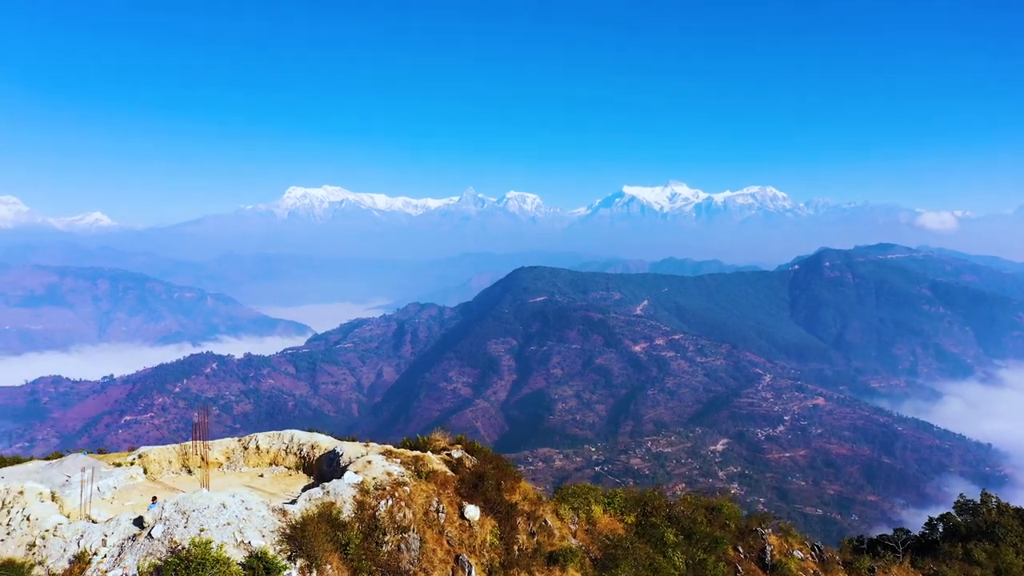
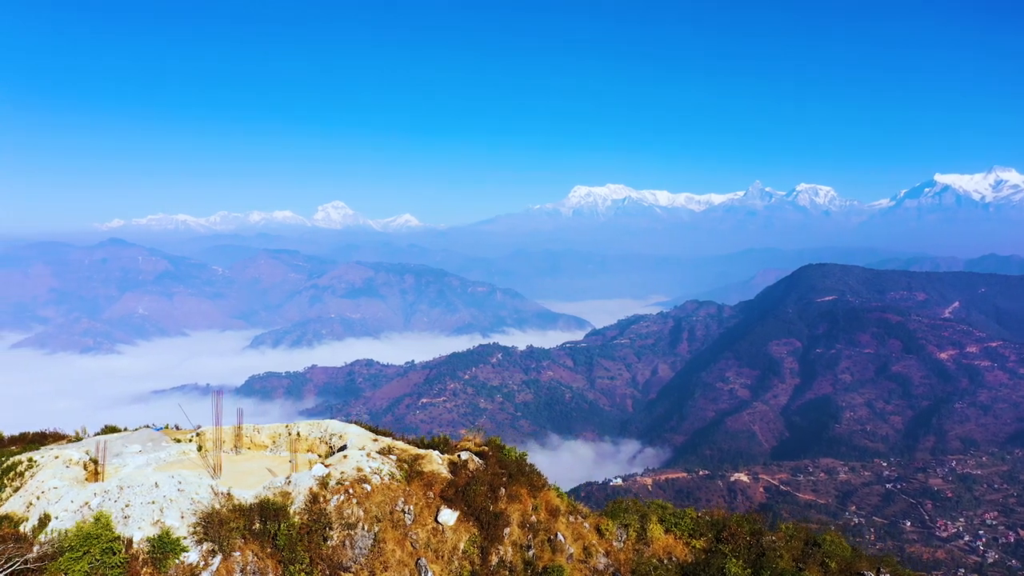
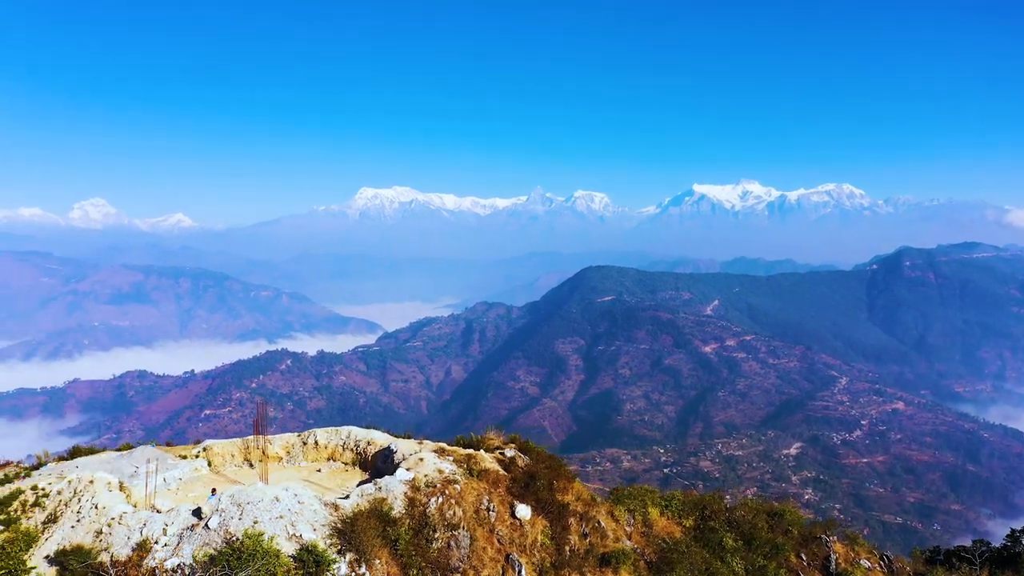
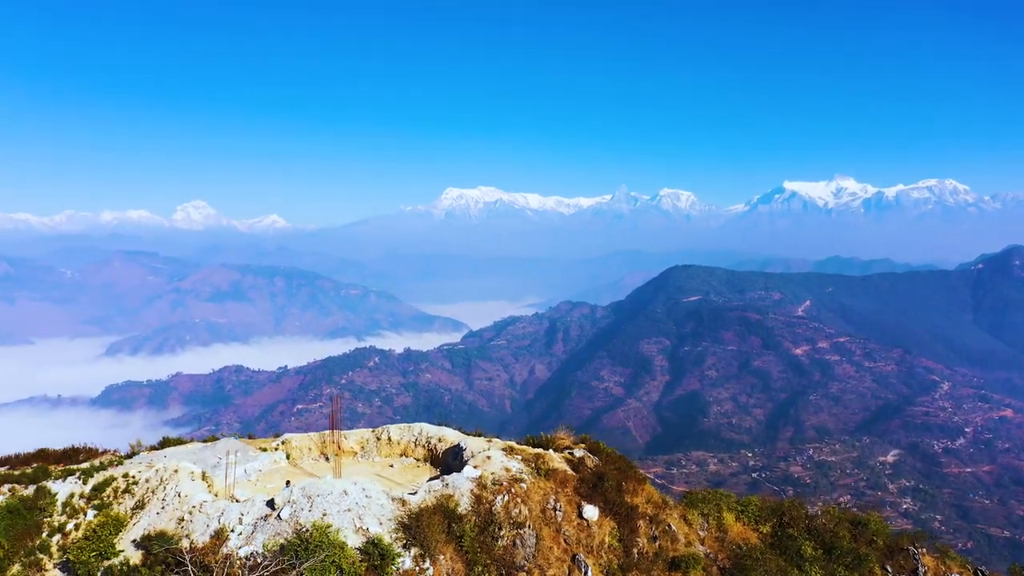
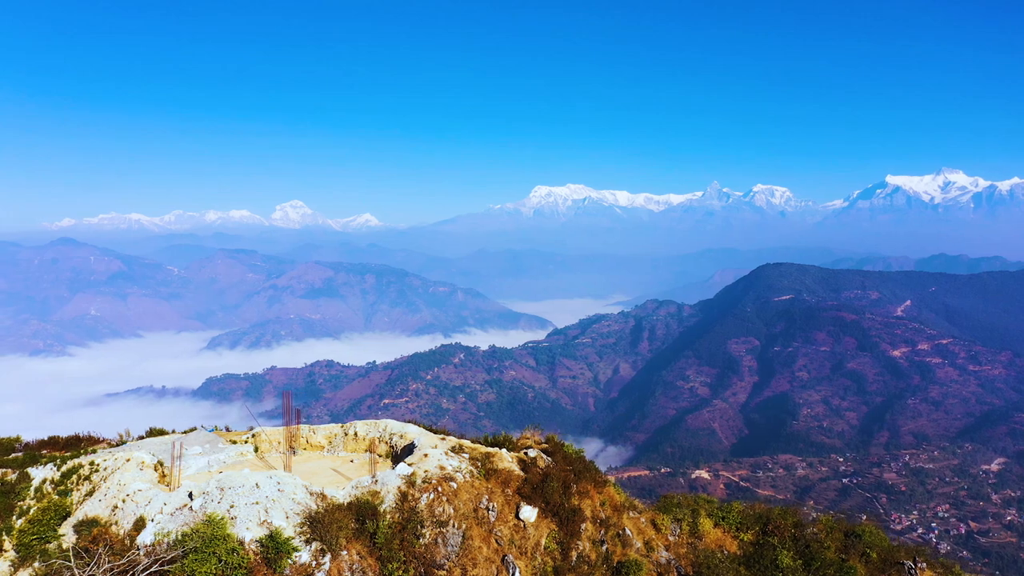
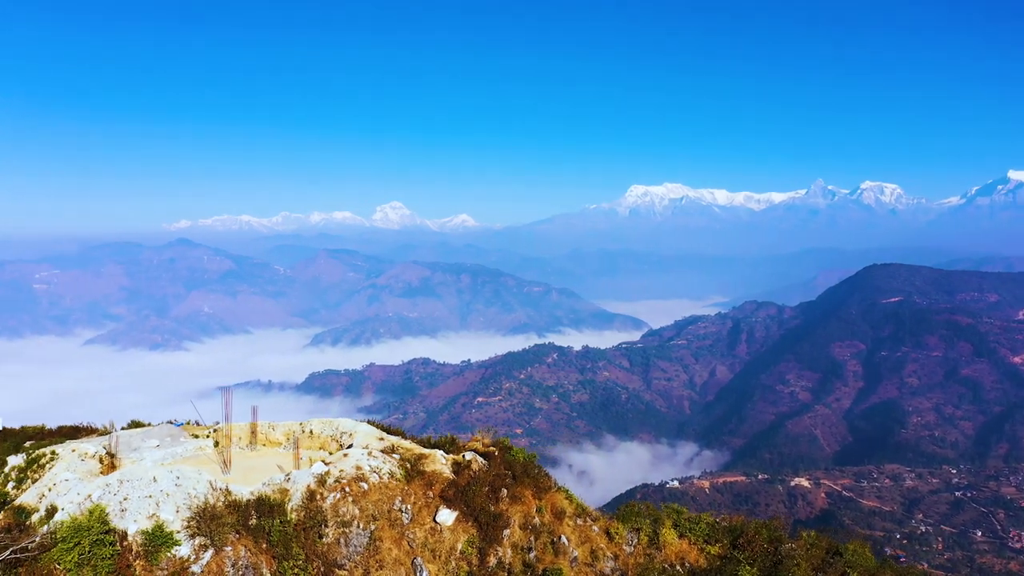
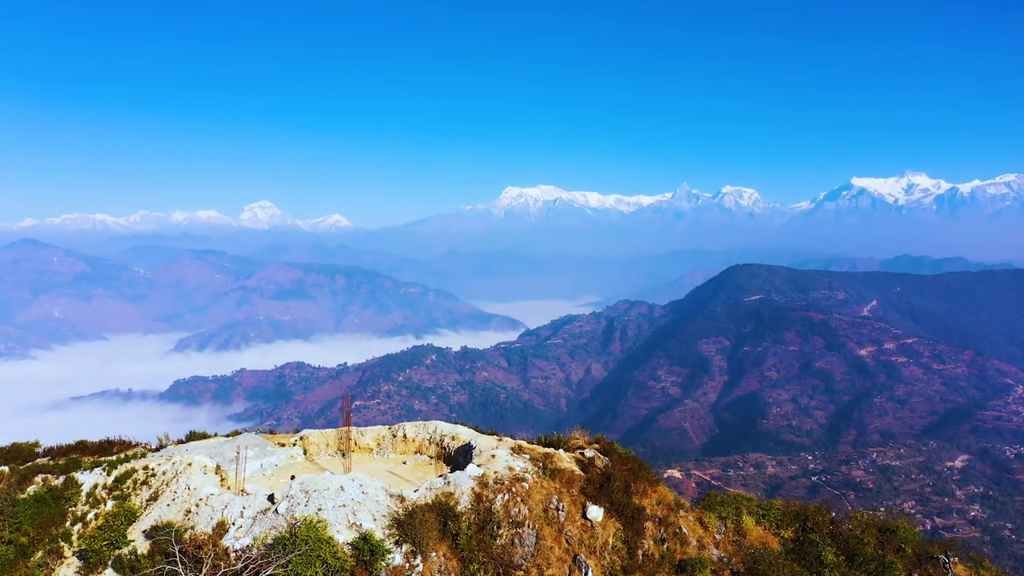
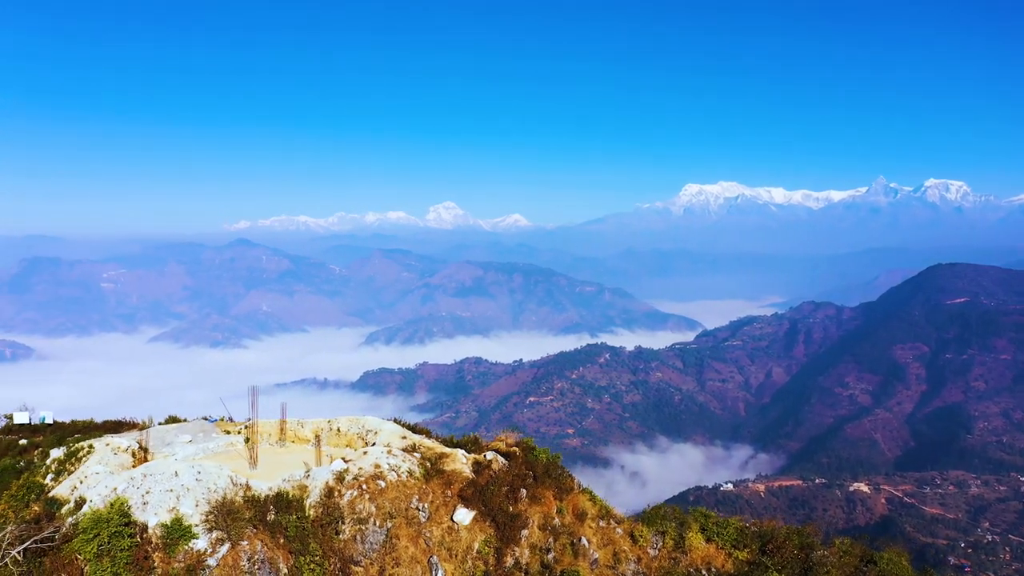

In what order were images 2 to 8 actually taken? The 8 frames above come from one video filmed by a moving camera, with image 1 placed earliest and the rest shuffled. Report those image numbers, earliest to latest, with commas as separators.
3, 4, 7, 5, 2, 6, 8
